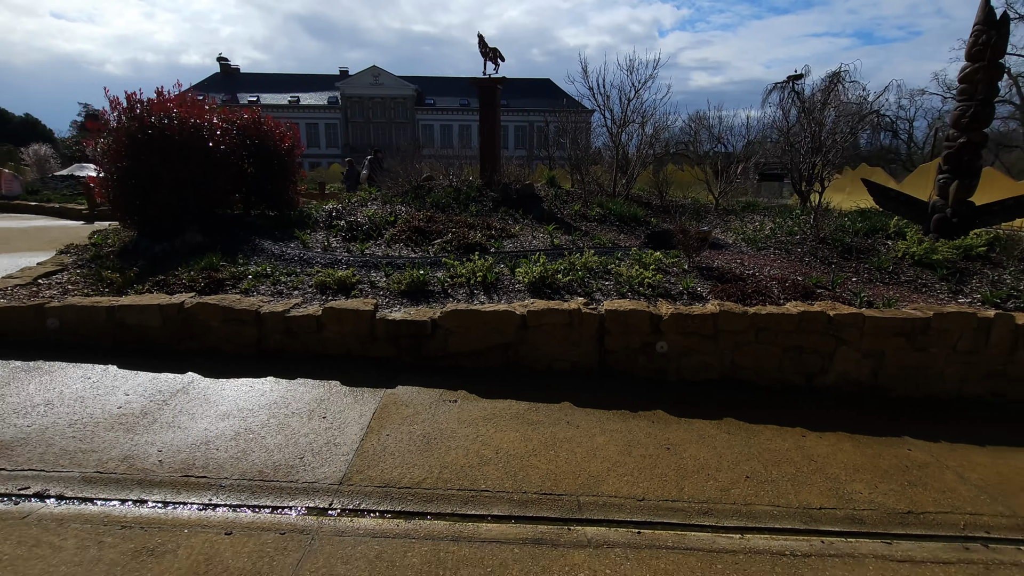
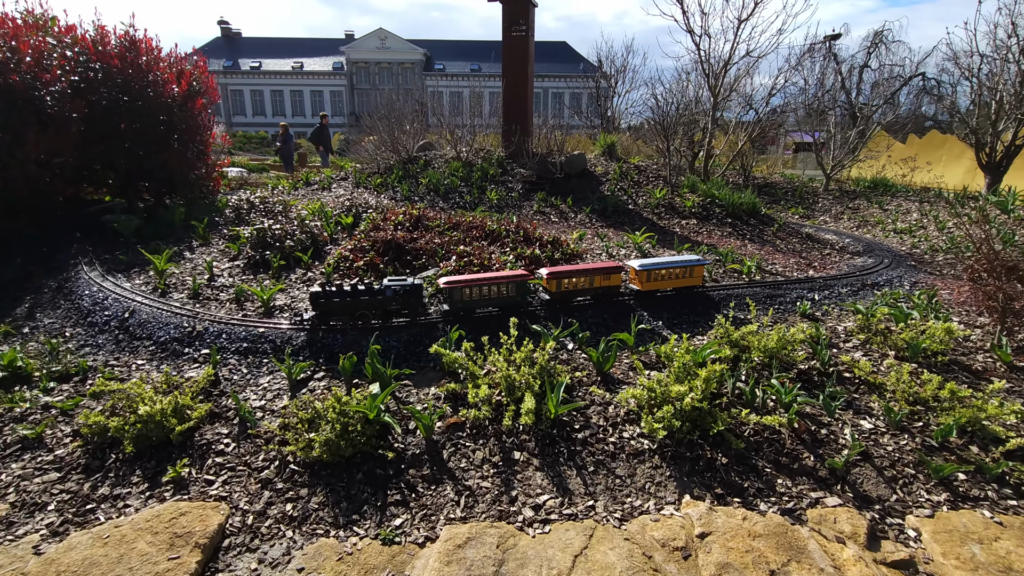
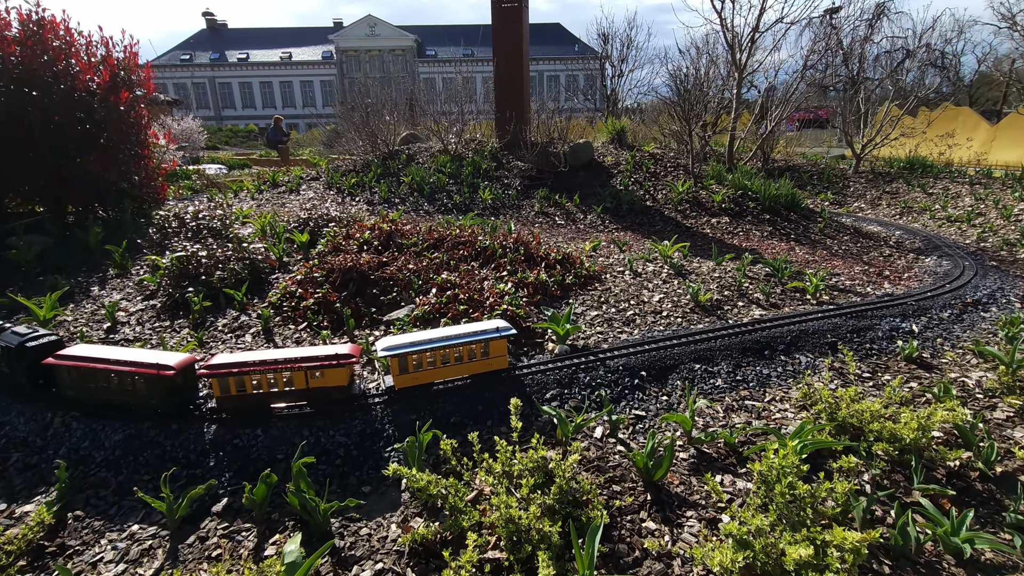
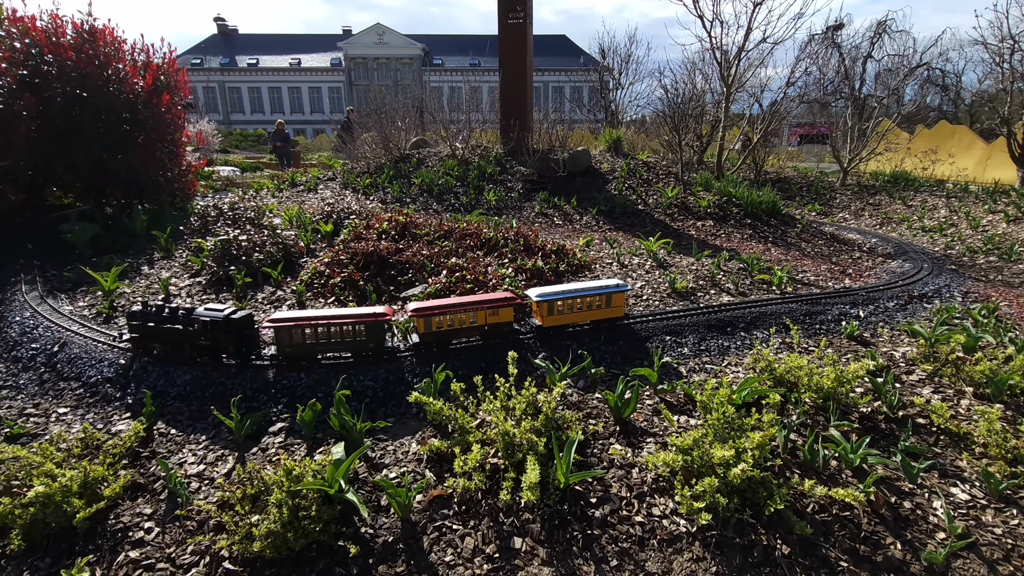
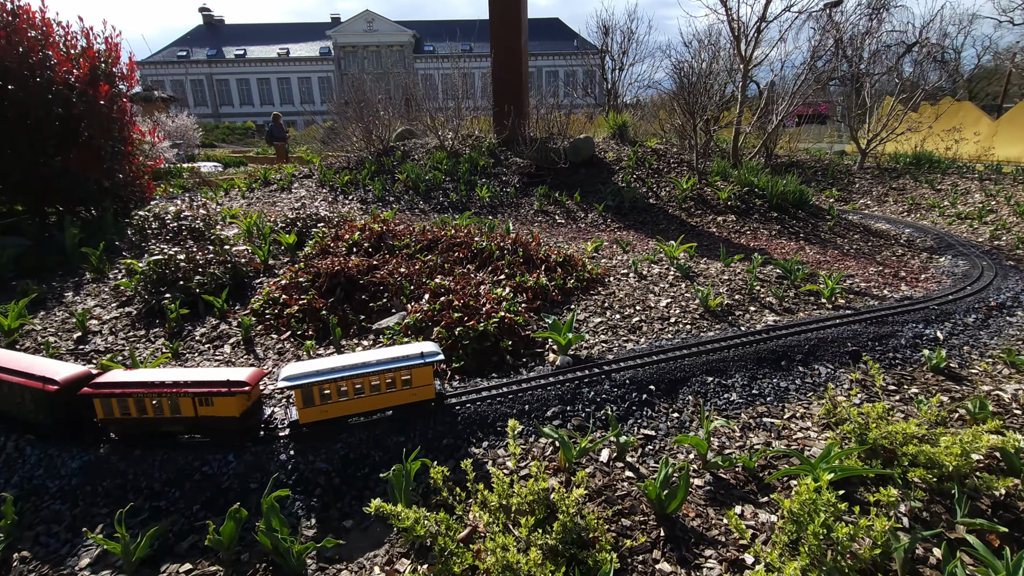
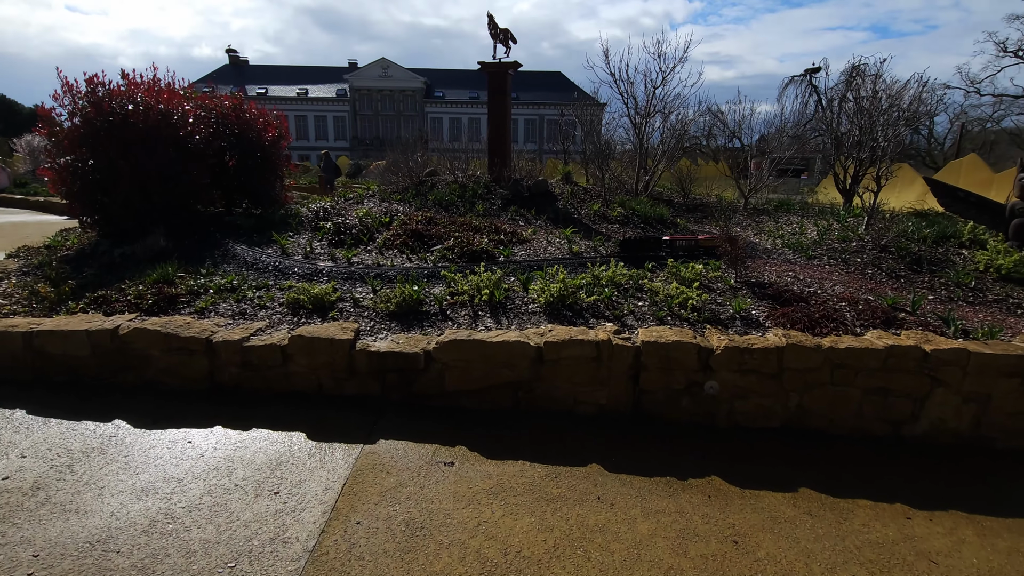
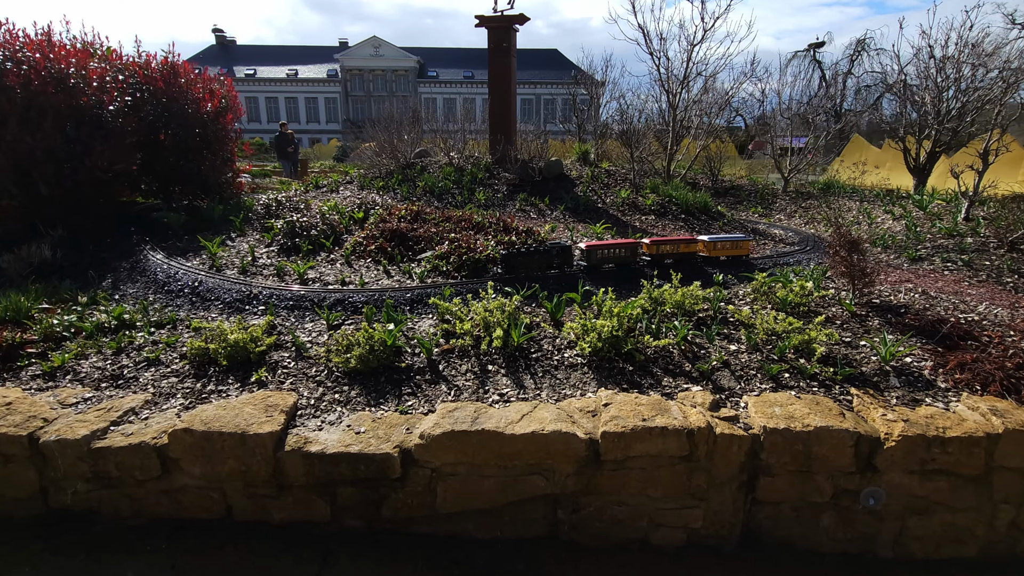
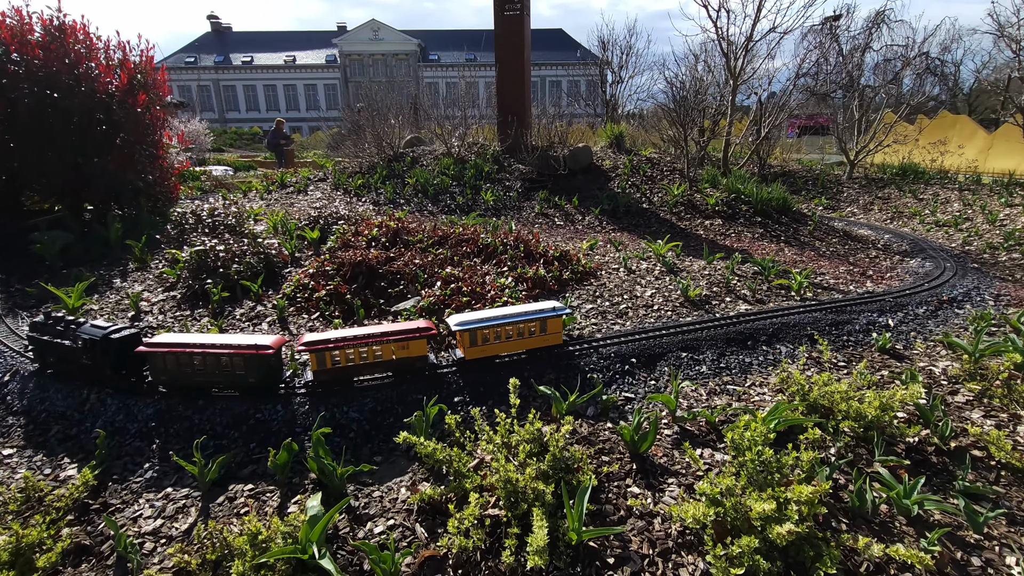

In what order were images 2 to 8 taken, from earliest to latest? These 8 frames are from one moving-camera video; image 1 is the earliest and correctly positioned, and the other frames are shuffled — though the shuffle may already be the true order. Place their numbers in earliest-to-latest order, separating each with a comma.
6, 7, 2, 4, 8, 3, 5
